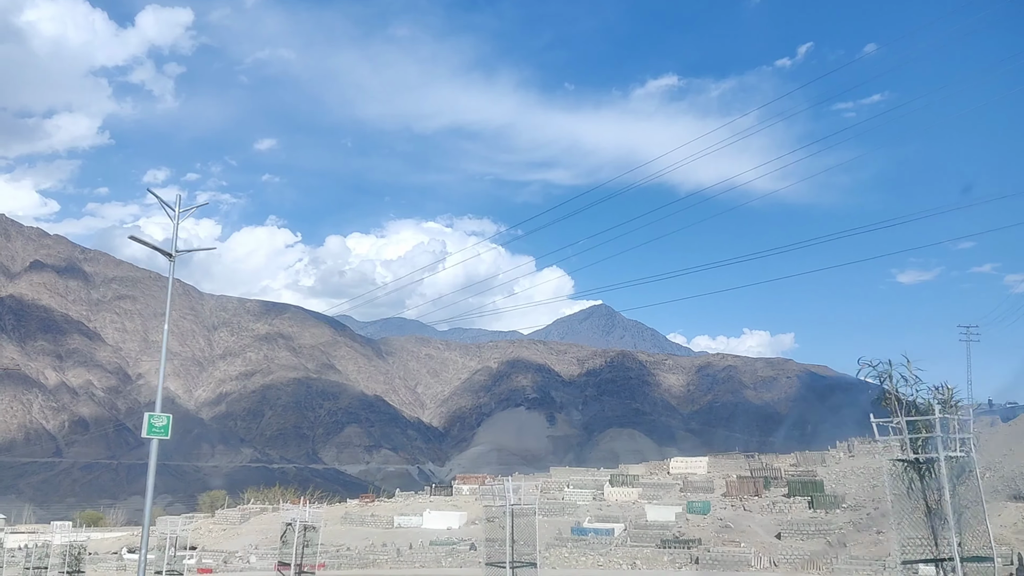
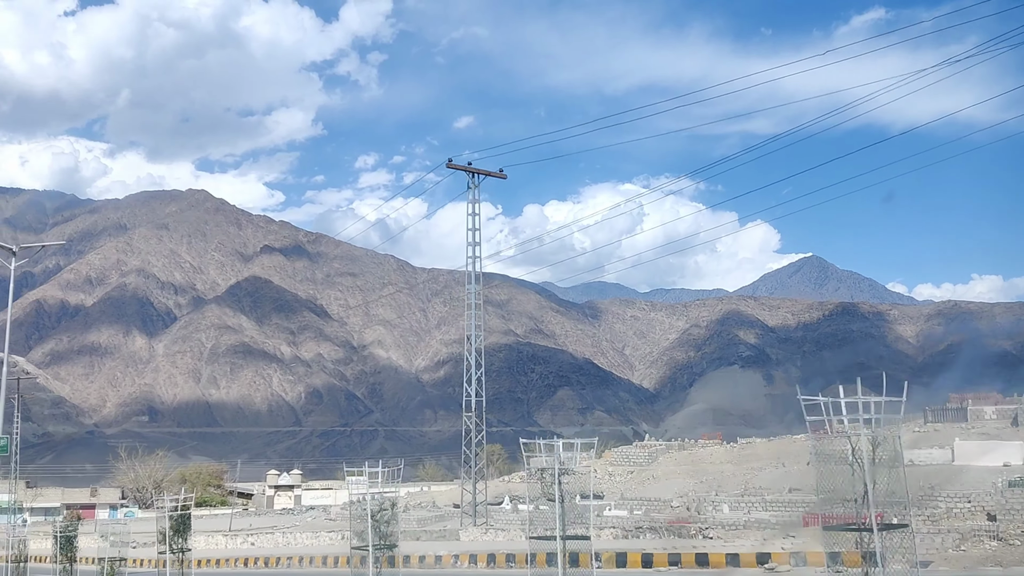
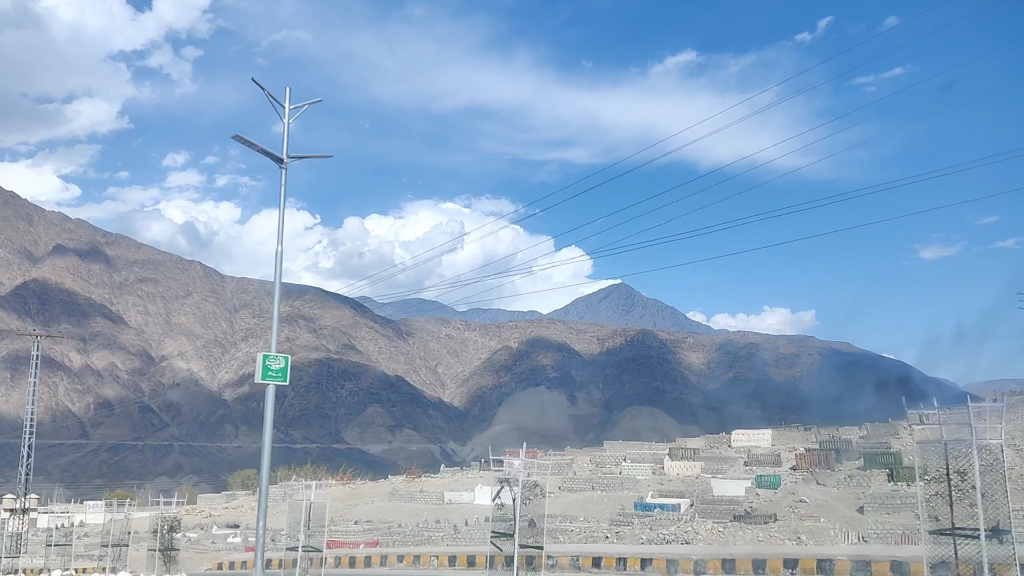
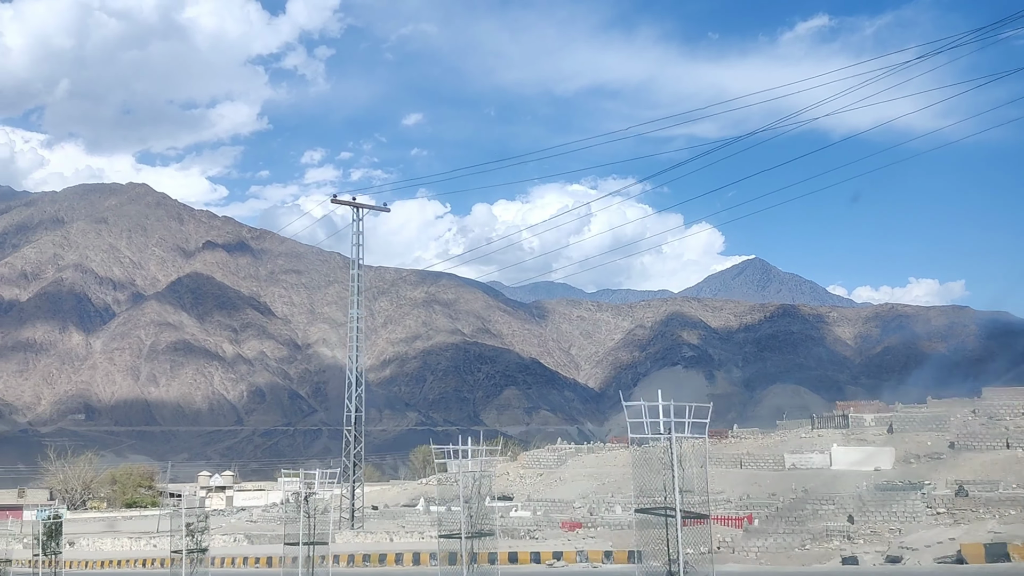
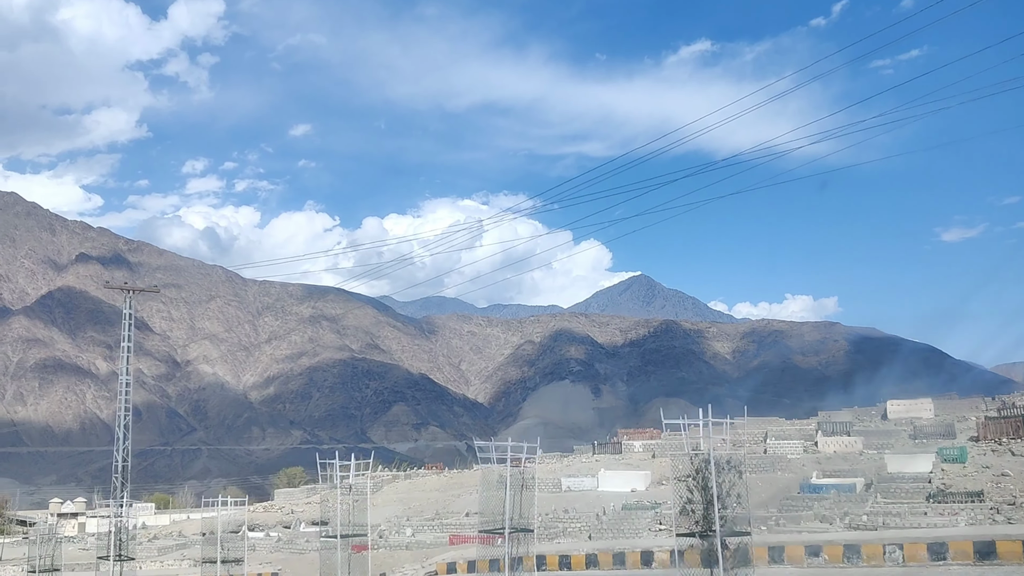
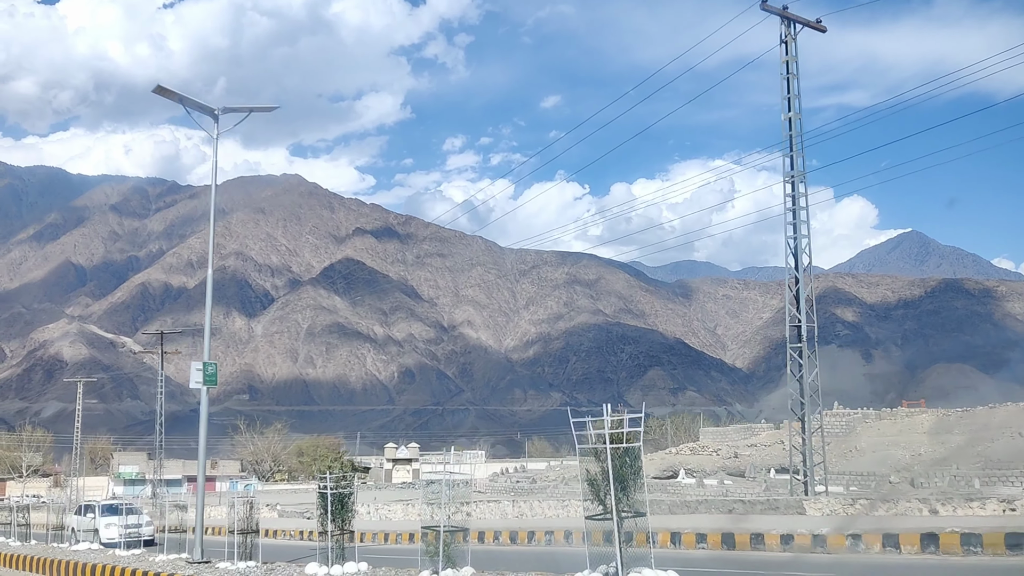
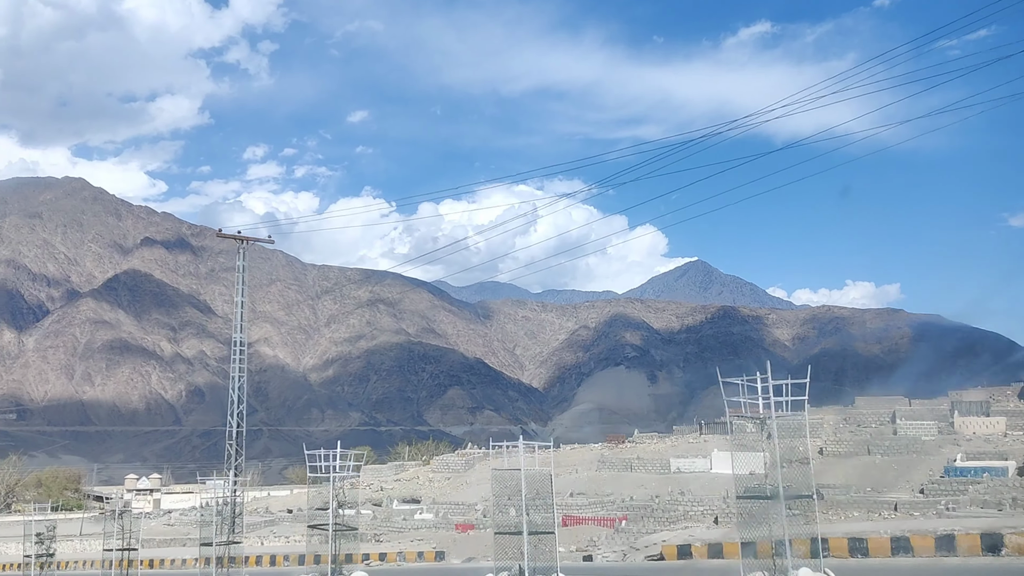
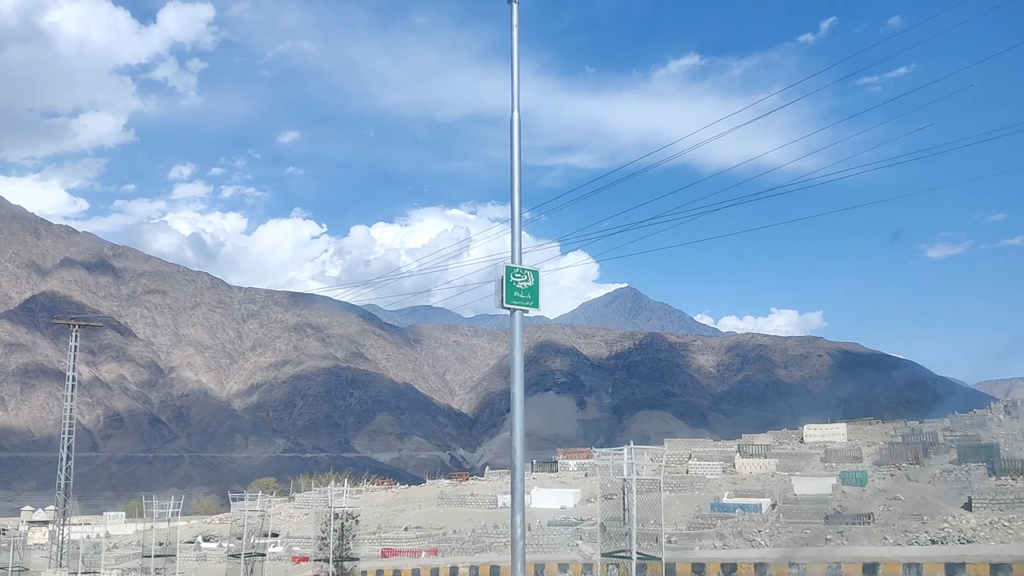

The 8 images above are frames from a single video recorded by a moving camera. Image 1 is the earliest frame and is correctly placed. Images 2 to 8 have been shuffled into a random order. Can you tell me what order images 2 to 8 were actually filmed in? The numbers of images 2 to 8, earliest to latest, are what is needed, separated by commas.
3, 8, 5, 7, 4, 2, 6
